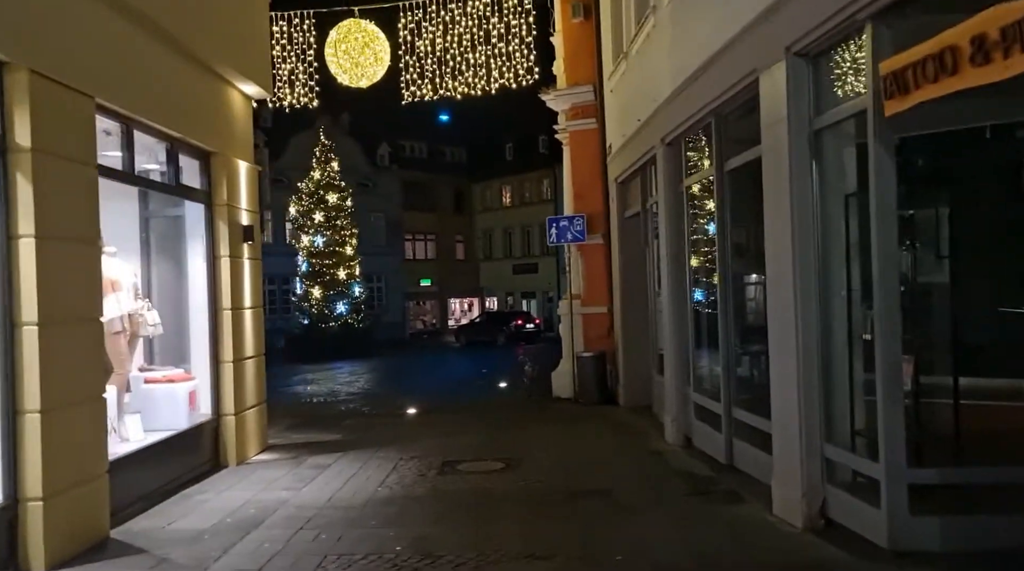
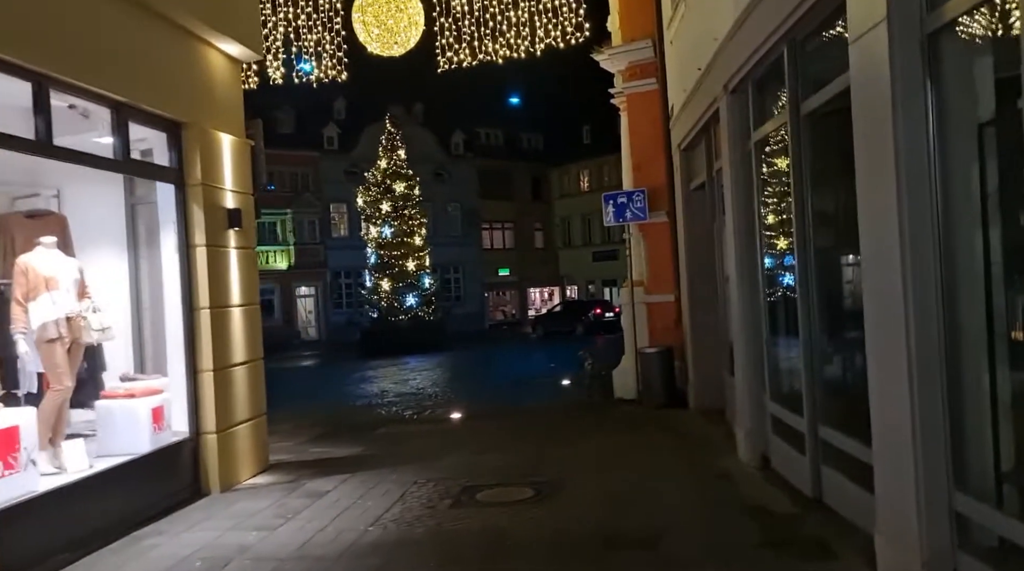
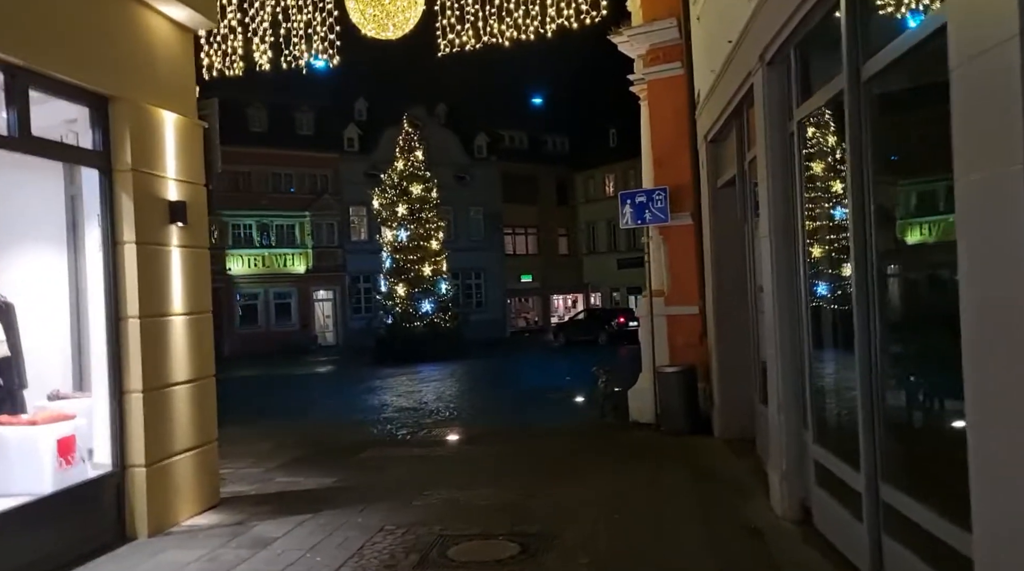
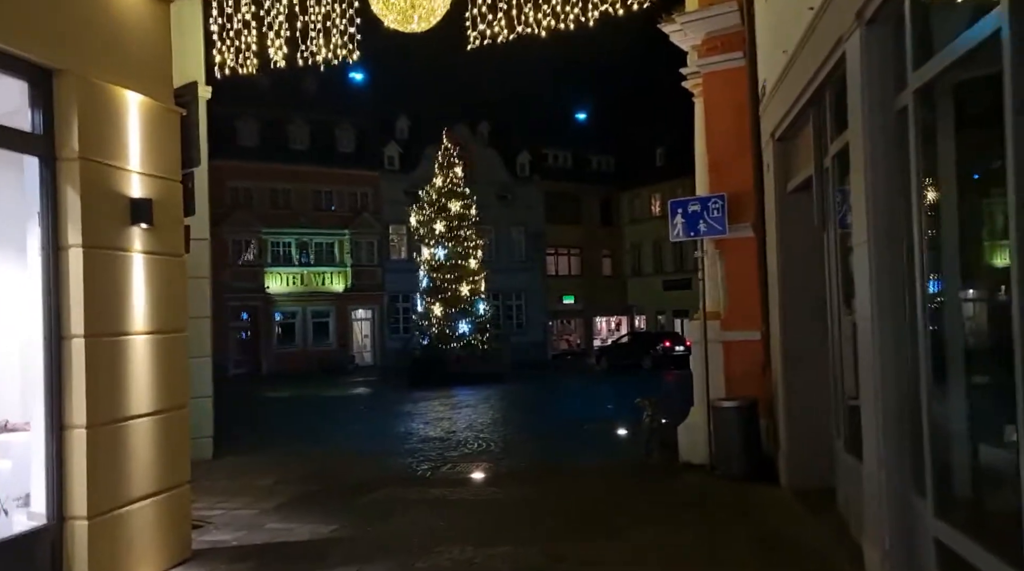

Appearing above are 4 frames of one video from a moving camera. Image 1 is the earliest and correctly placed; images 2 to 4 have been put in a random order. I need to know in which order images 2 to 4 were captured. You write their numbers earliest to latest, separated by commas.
2, 3, 4
